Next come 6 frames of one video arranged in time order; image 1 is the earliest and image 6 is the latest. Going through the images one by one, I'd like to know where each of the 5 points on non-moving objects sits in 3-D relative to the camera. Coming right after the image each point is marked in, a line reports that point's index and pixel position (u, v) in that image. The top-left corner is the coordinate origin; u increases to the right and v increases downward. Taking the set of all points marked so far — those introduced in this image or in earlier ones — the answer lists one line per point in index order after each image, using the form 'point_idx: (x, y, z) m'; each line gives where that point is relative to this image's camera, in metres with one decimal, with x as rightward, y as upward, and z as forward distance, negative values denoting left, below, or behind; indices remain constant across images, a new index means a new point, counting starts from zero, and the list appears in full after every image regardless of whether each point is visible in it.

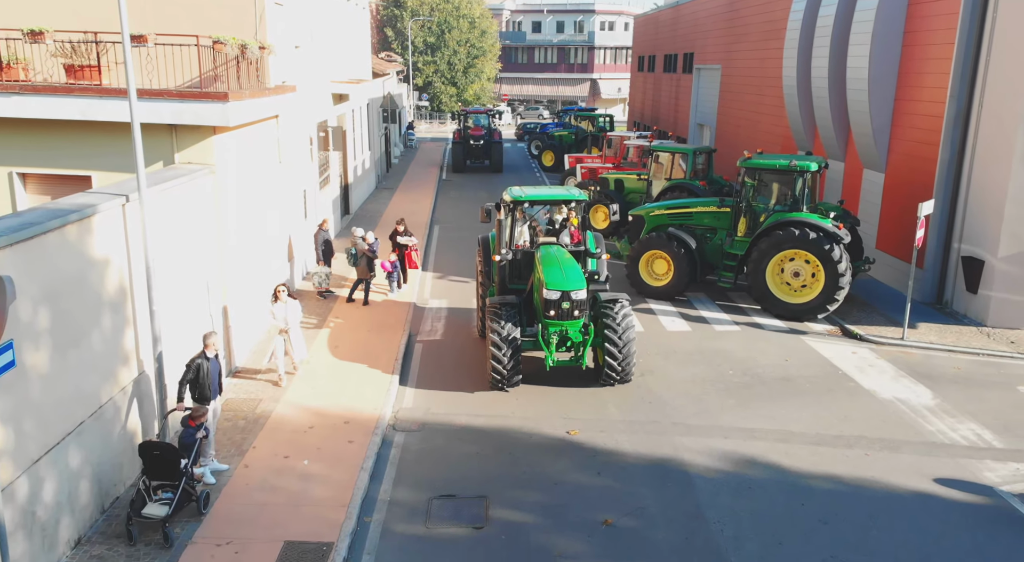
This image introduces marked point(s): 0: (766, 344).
0: (+4.1, -1.0, +14.1) m
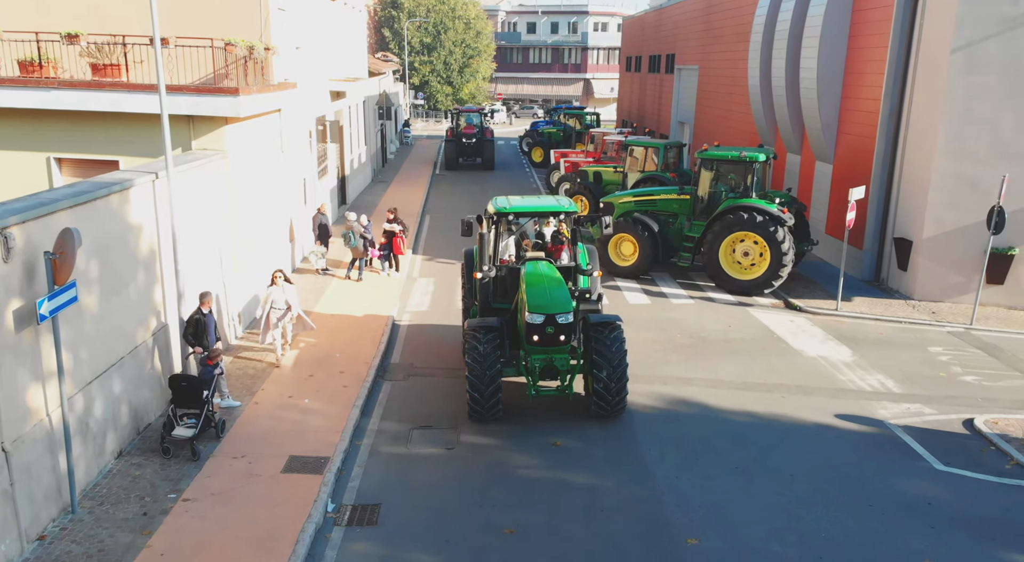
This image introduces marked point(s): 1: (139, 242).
0: (+3.7, -0.6, +15.9) m
1: (-4.4, +0.5, +10.2) m
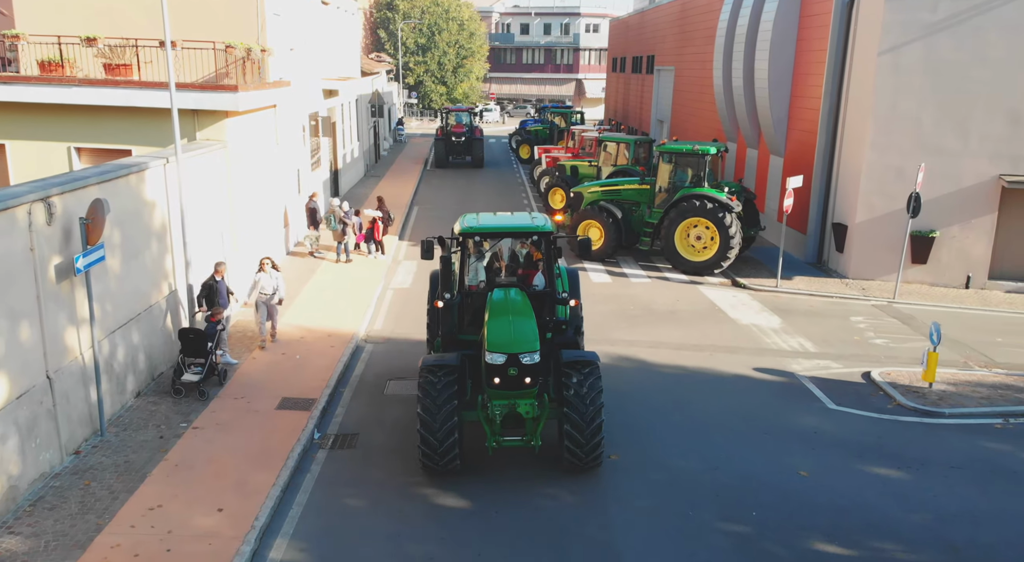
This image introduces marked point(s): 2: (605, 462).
0: (+3.2, -0.2, +17.6) m
1: (-4.9, +0.9, +11.9) m
2: (+1.0, -2.0, +9.8) m
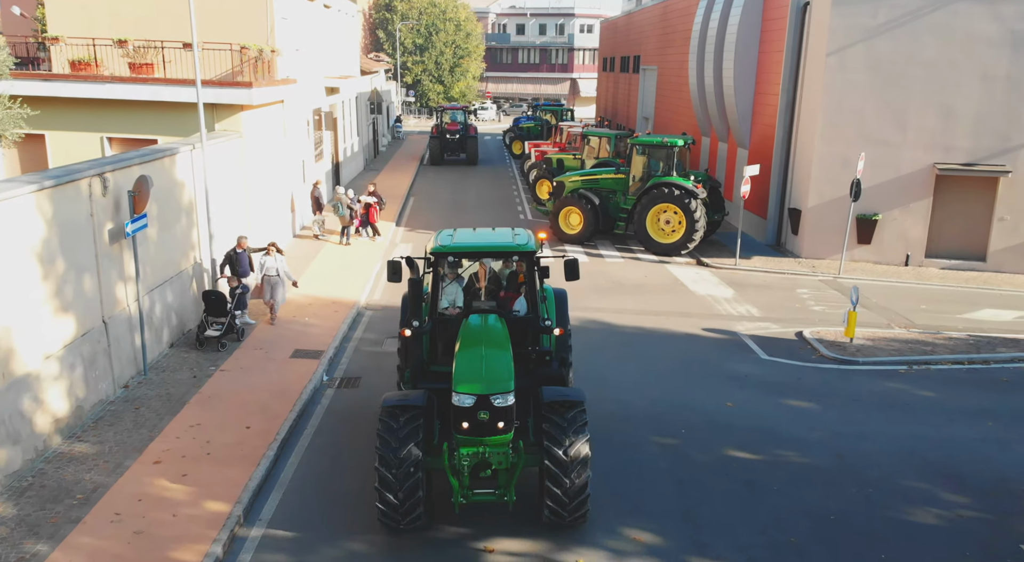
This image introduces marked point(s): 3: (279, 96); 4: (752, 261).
0: (+2.8, +0.3, +19.5) m
1: (-5.2, +1.4, +13.8) m
2: (+0.7, -1.6, +11.7) m
3: (-5.1, +4.1, +19.2) m
4: (+5.5, +0.5, +20.0) m
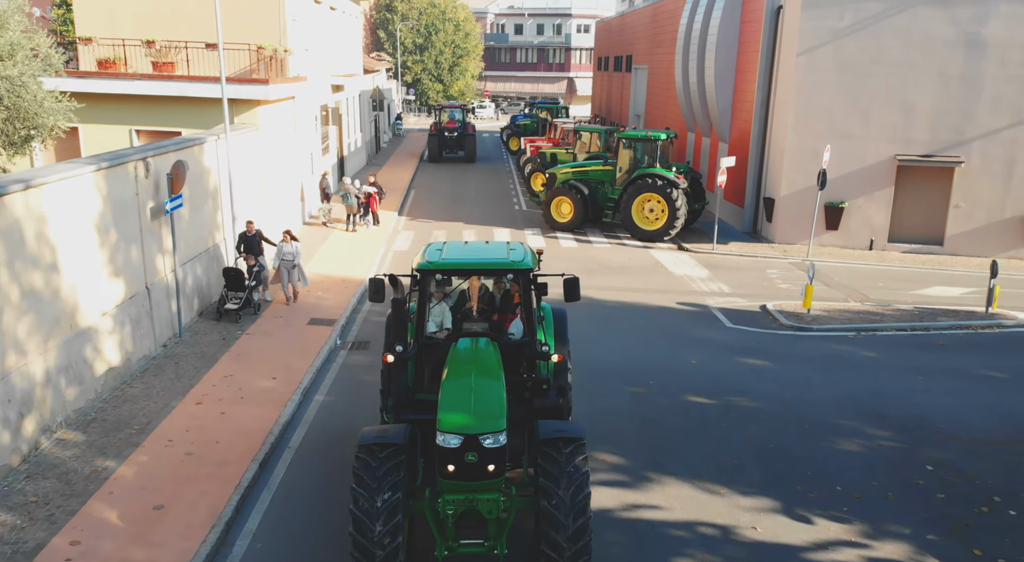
0: (+2.7, +0.7, +21.1) m
1: (-5.3, +1.8, +15.4) m
2: (+0.6, -1.1, +13.3) m
3: (-5.3, +4.5, +20.8) m
4: (+5.4, +0.9, +21.6) m
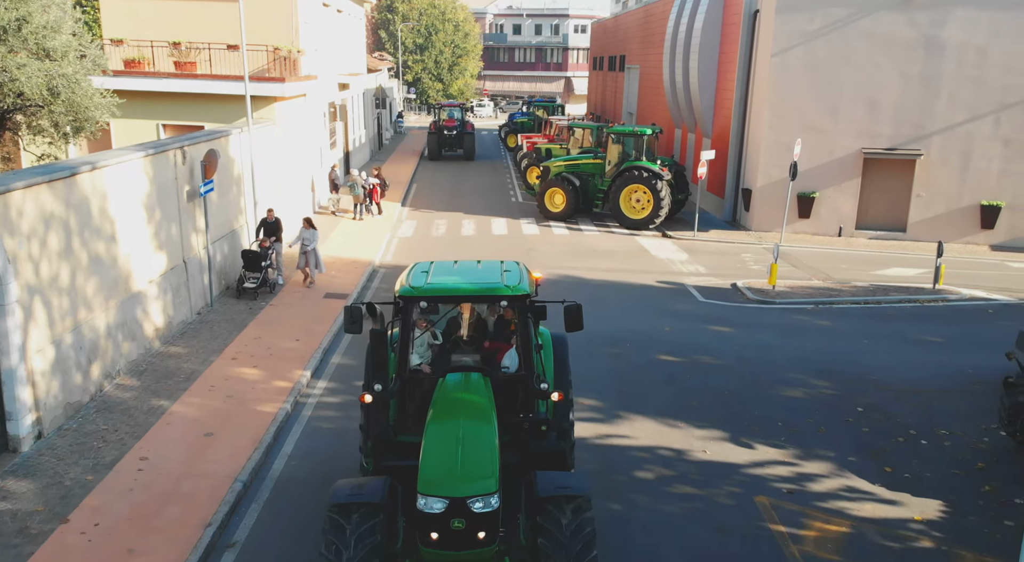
0: (+2.6, +1.1, +22.8) m
1: (-5.5, +2.2, +17.1) m
2: (+0.5, -0.7, +15.0) m
3: (-5.4, +4.9, +22.5) m
4: (+5.2, +1.3, +23.3) m
